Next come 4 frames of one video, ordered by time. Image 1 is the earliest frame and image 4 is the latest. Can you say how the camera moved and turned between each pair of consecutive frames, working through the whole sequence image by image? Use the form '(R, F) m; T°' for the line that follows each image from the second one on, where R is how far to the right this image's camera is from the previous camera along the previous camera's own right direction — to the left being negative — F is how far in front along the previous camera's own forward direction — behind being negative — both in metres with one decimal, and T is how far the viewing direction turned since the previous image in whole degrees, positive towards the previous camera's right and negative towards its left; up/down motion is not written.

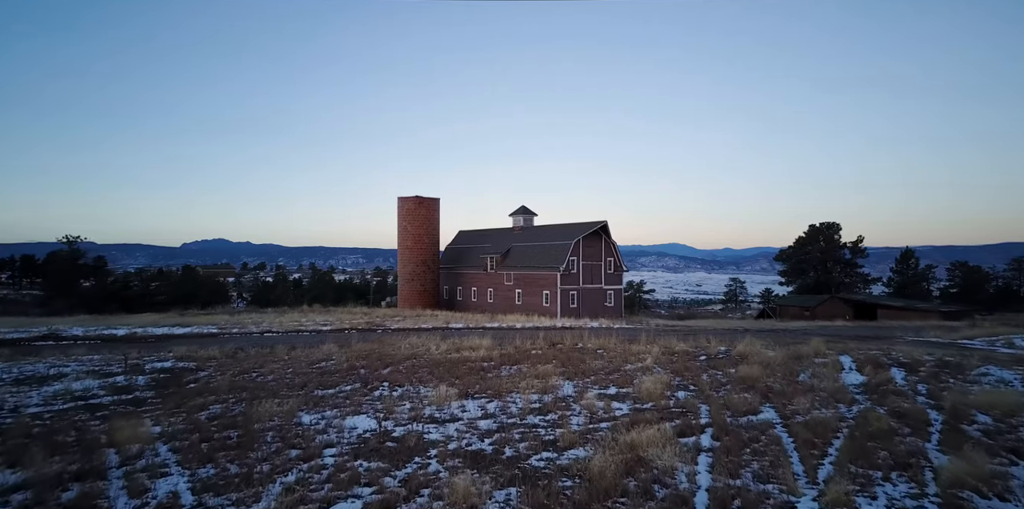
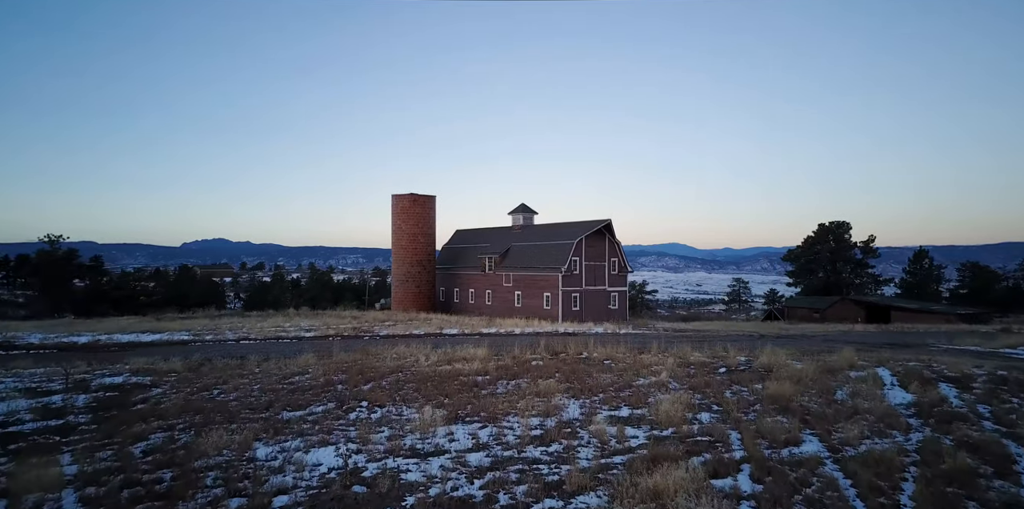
(+0.1, +2.0) m; 0°
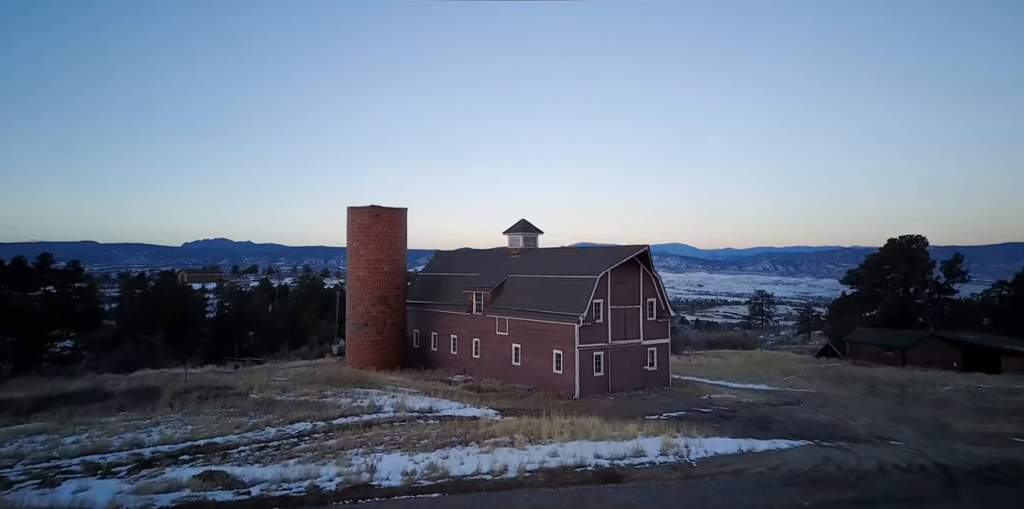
(+0.2, +11.8) m; 0°
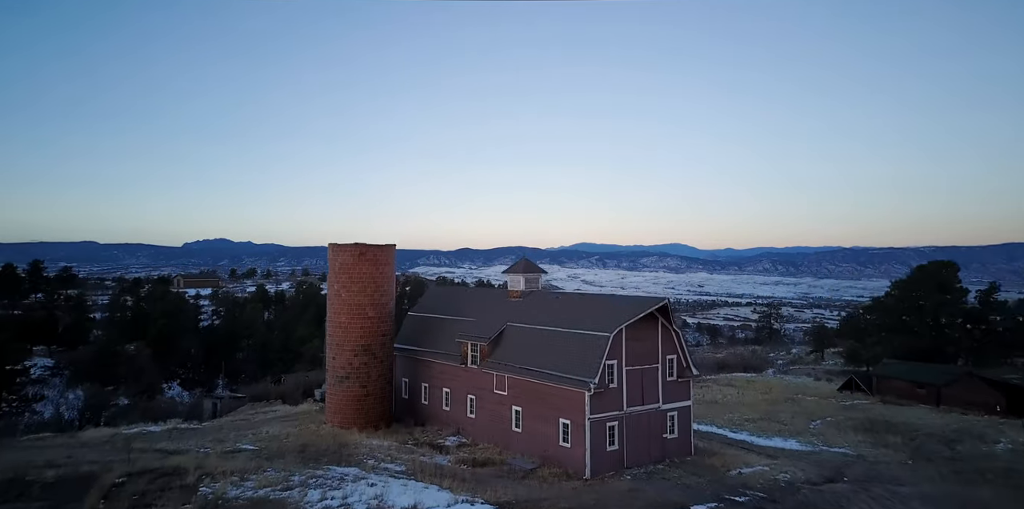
(0.0, +3.7) m; 0°
